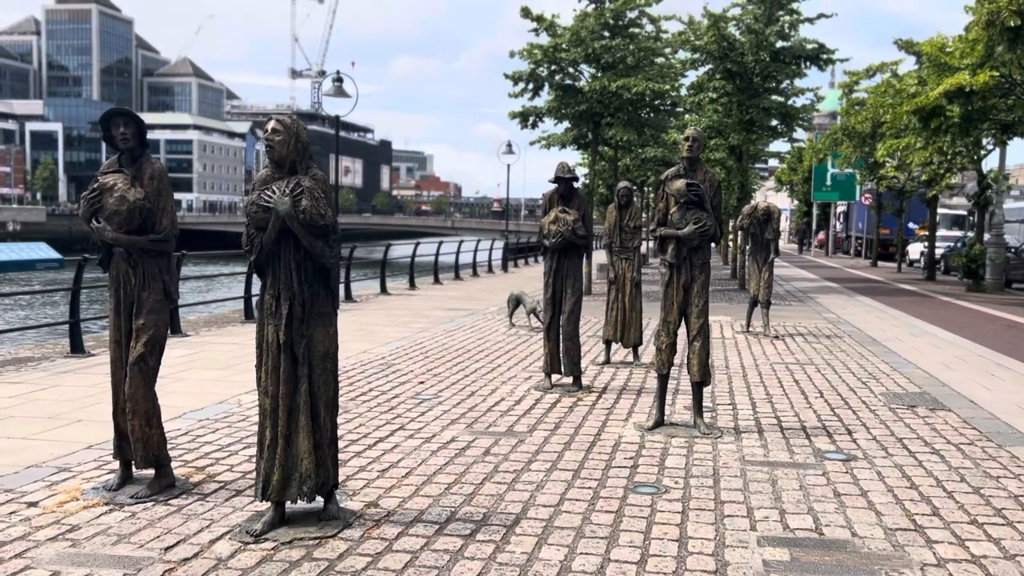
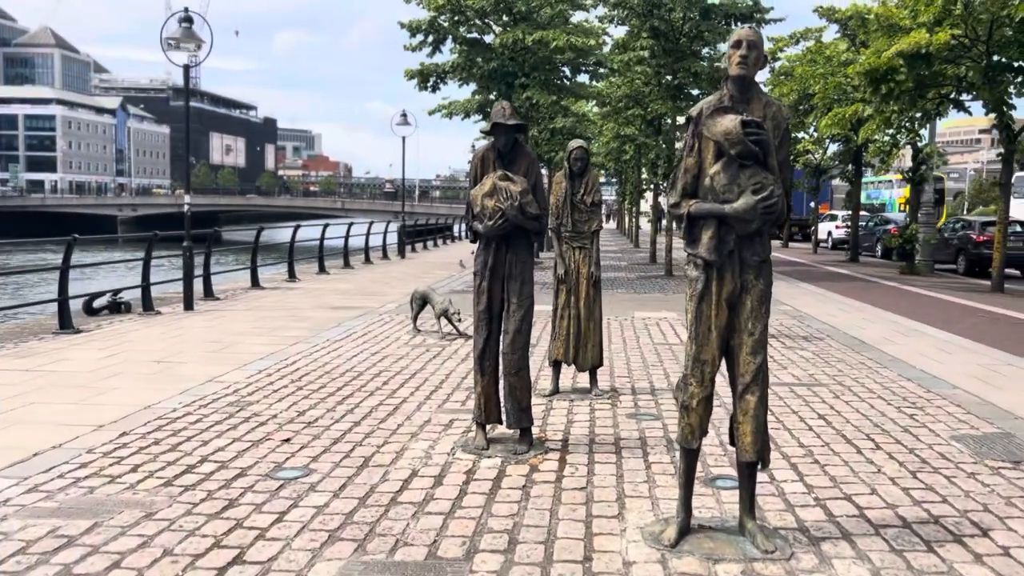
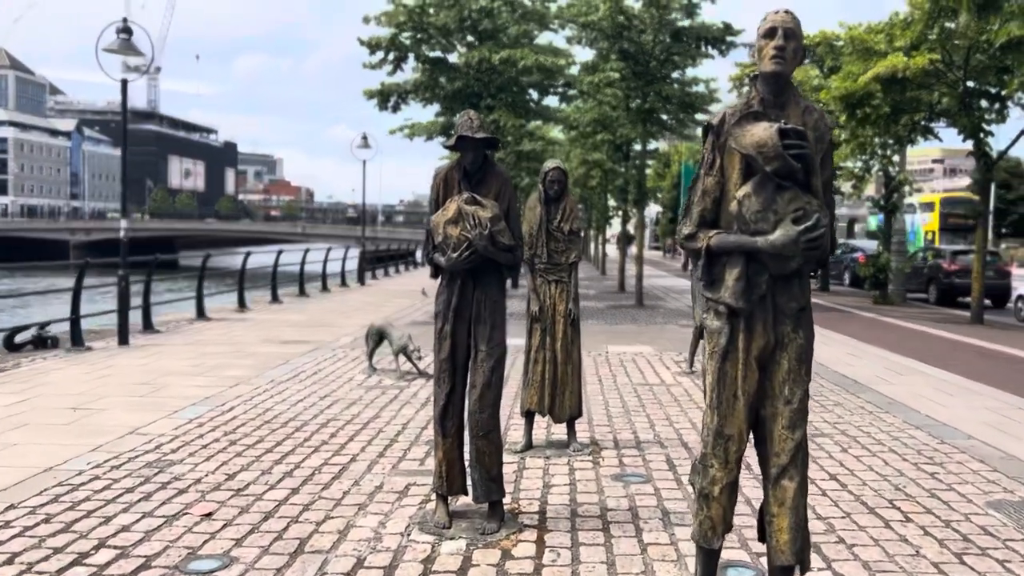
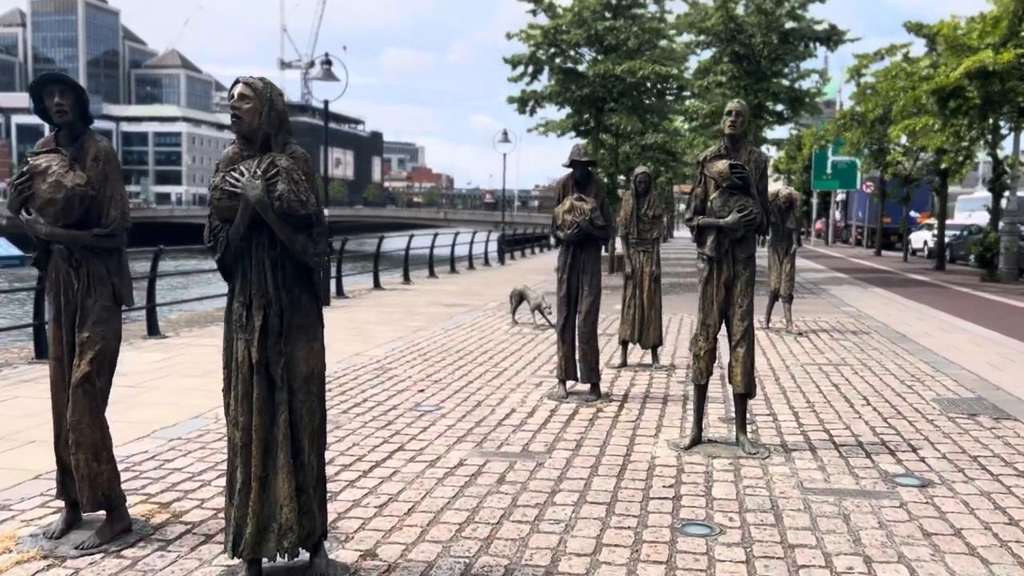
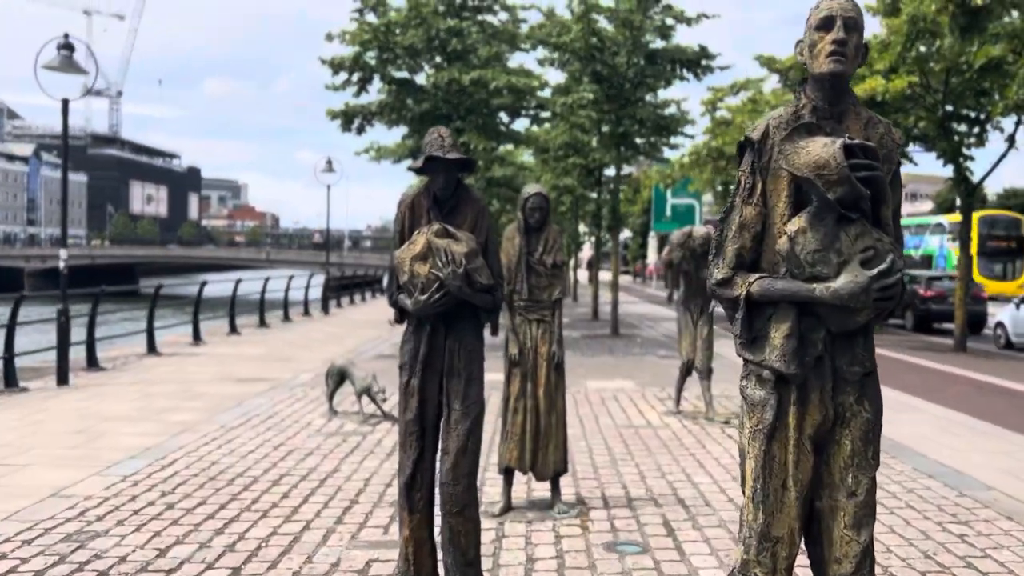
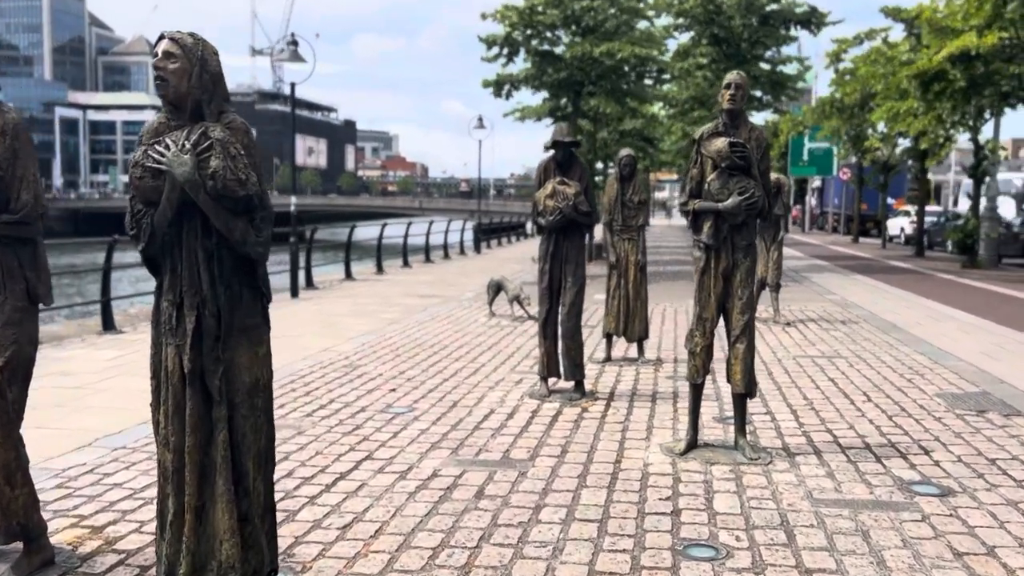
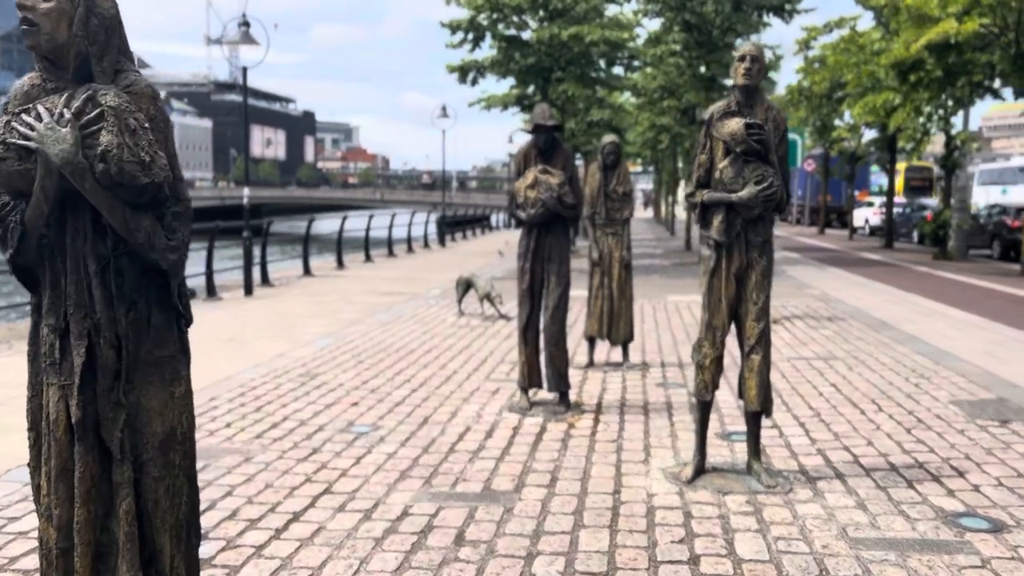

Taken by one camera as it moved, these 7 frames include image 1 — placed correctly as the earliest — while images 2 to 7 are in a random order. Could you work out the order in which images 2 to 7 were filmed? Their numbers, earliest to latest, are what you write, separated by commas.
4, 6, 7, 2, 3, 5
